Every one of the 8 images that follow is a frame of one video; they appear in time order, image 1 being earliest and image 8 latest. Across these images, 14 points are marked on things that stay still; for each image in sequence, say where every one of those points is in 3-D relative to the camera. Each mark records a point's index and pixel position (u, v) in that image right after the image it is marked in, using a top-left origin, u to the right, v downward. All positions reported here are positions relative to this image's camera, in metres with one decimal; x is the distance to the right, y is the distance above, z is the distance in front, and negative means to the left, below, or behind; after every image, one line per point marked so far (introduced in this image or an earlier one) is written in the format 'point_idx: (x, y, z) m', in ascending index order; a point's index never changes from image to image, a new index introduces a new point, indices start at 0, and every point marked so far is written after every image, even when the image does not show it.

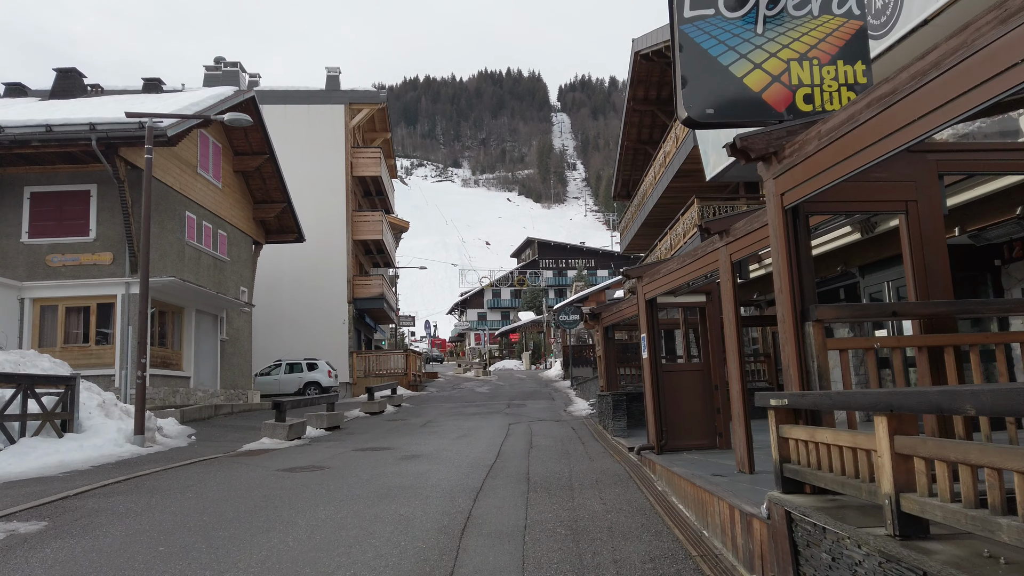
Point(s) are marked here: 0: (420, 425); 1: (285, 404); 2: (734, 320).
0: (-2.2, -3.2, +18.1) m
1: (-4.2, -2.2, +14.1) m
2: (+2.0, -0.3, +6.9) m
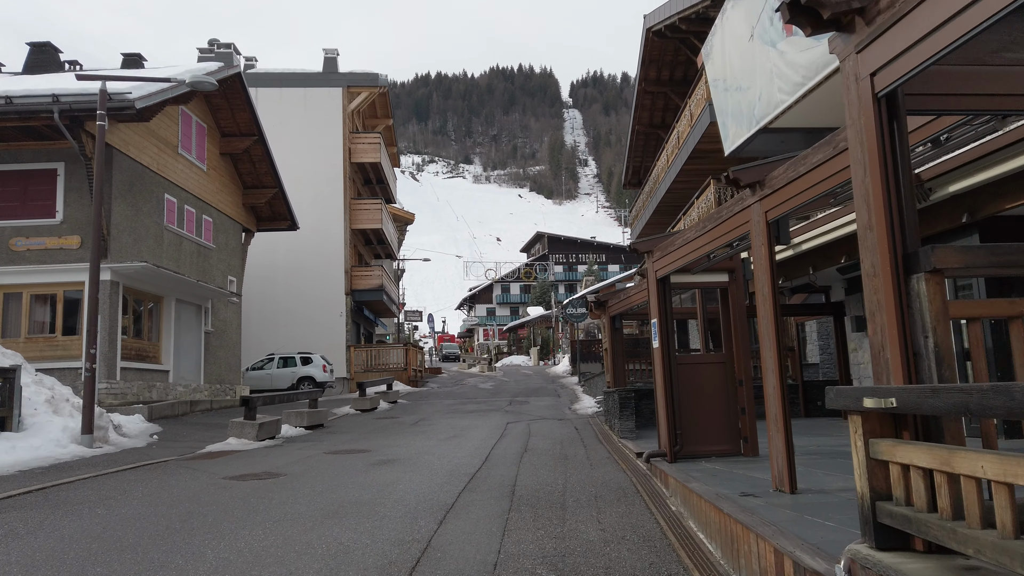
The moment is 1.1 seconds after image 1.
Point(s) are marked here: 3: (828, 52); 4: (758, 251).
0: (-2.2, -2.9, +16.7) m
1: (-4.3, -1.9, +12.8) m
2: (+1.8, -0.1, +5.4) m
3: (+4.3, +3.2, +10.4) m
4: (+1.8, +0.3, +5.6) m
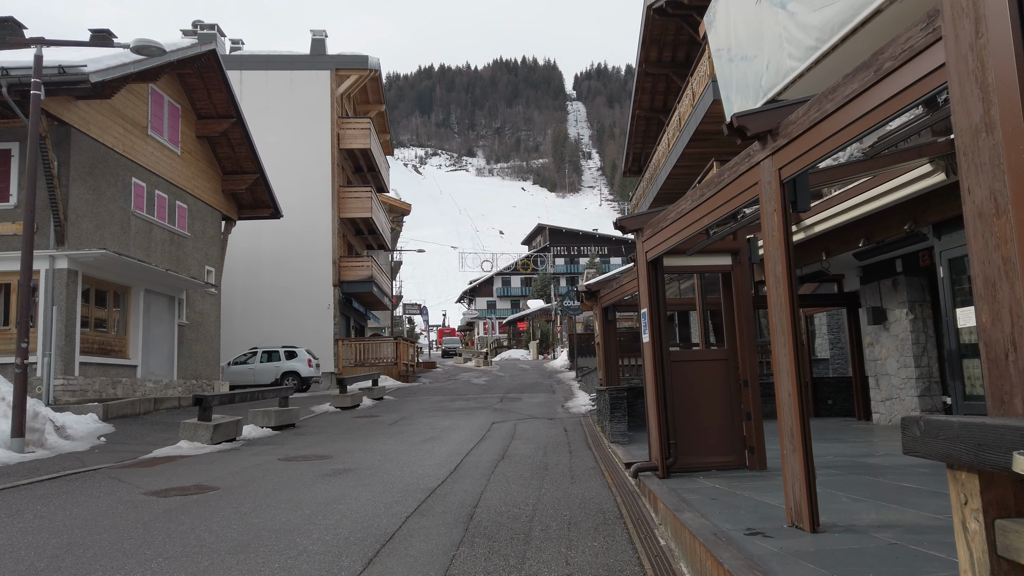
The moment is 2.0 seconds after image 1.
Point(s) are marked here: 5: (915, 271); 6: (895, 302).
0: (-2.5, -2.7, +15.5) m
1: (-4.6, -1.7, +11.6) m
2: (+1.5, +0.1, +4.2) m
3: (+4.0, +3.4, +9.2) m
4: (+1.5, +0.4, +4.4) m
5: (+5.8, +0.2, +11.0) m
6: (+5.6, -0.2, +11.3) m
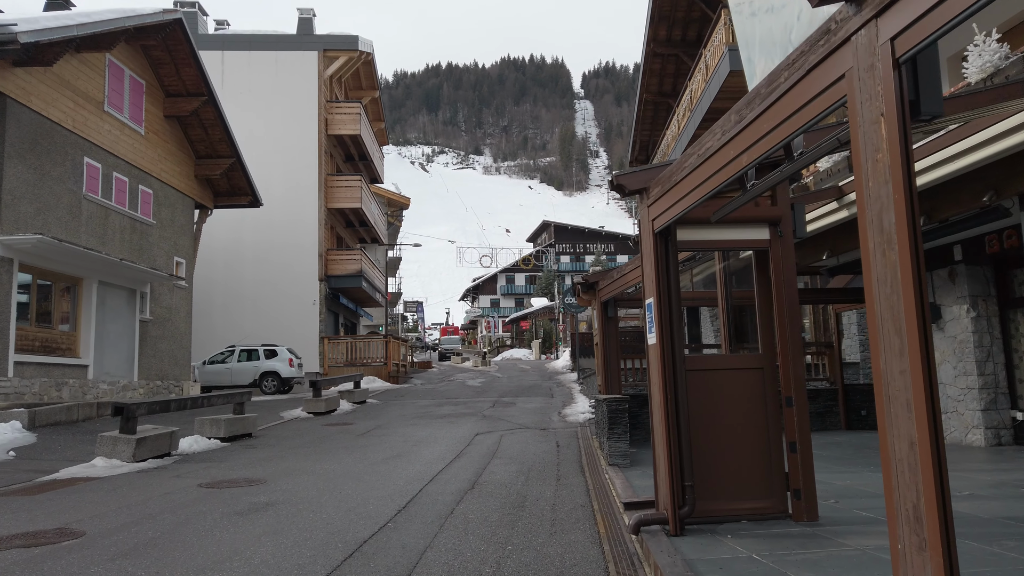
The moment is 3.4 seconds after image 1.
0: (-2.7, -2.6, +13.7) m
1: (-4.8, -1.6, +9.8) m
2: (+1.2, +0.2, +2.3) m
3: (+3.8, +3.5, +7.3) m
4: (+1.2, +0.5, +2.5) m
5: (+5.5, +0.3, +9.1) m
6: (+5.4, -0.1, +9.4) m
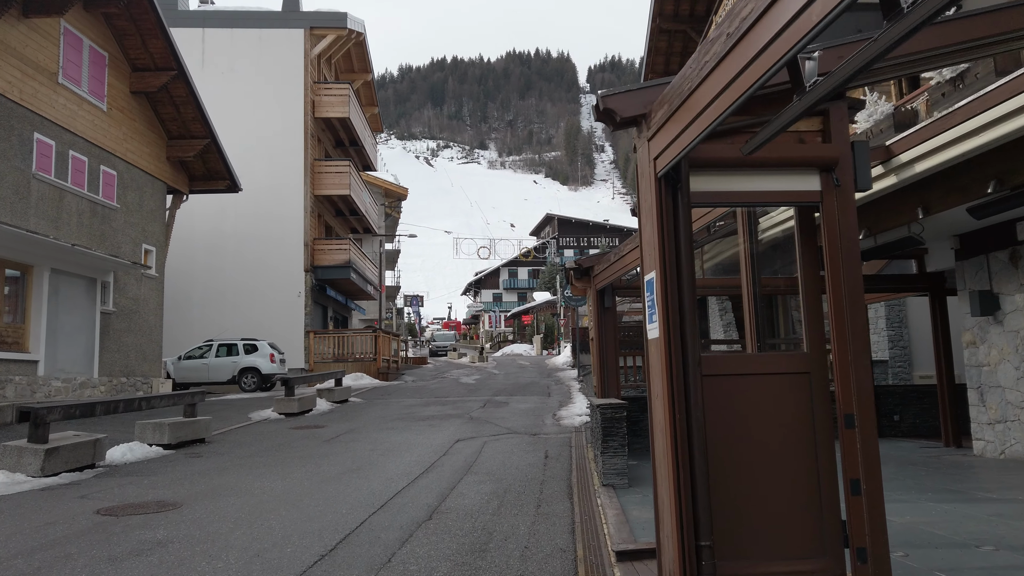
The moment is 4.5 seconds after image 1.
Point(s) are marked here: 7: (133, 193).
0: (-2.9, -2.4, +12.3) m
1: (-5.1, -1.4, +8.4) m
2: (+0.9, +0.3, +0.8) m
3: (+3.5, +3.6, +5.8) m
4: (+0.9, +0.6, +1.0) m
5: (+5.3, +0.5, +7.5) m
6: (+5.2, 0.0, +7.9) m
7: (-9.2, +2.3, +18.7) m
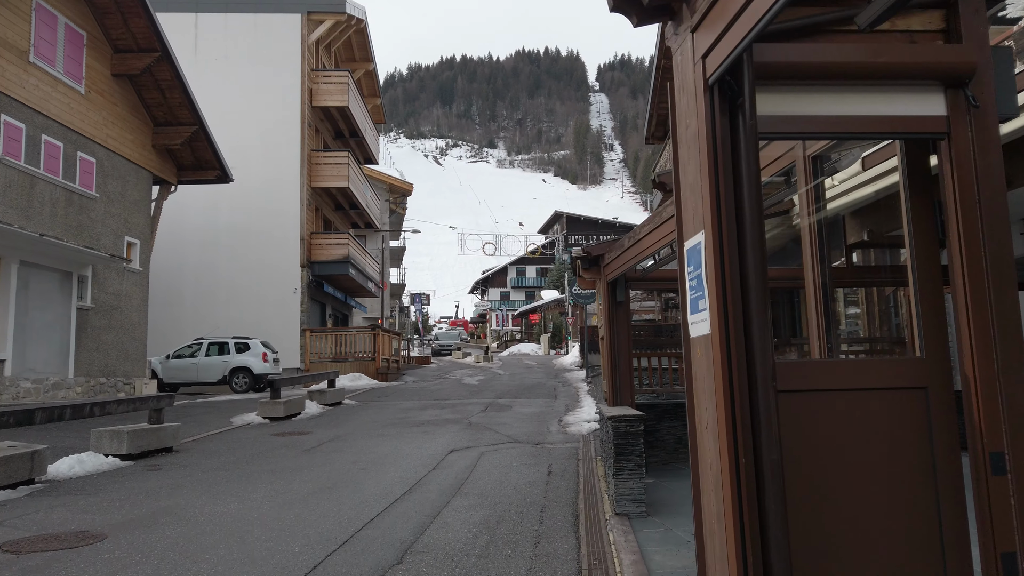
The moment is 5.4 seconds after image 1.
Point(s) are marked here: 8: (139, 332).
0: (-2.9, -2.3, +11.1) m
1: (-5.1, -1.3, +7.3) m
2: (+0.8, +0.4, -0.3) m
3: (+3.5, +3.7, +4.6) m
4: (+0.8, +0.7, -0.1) m
5: (+5.2, +0.6, +6.3) m
6: (+5.1, +0.1, +6.6) m
7: (-9.1, +2.4, +17.6) m
8: (-9.0, -1.1, +18.5) m
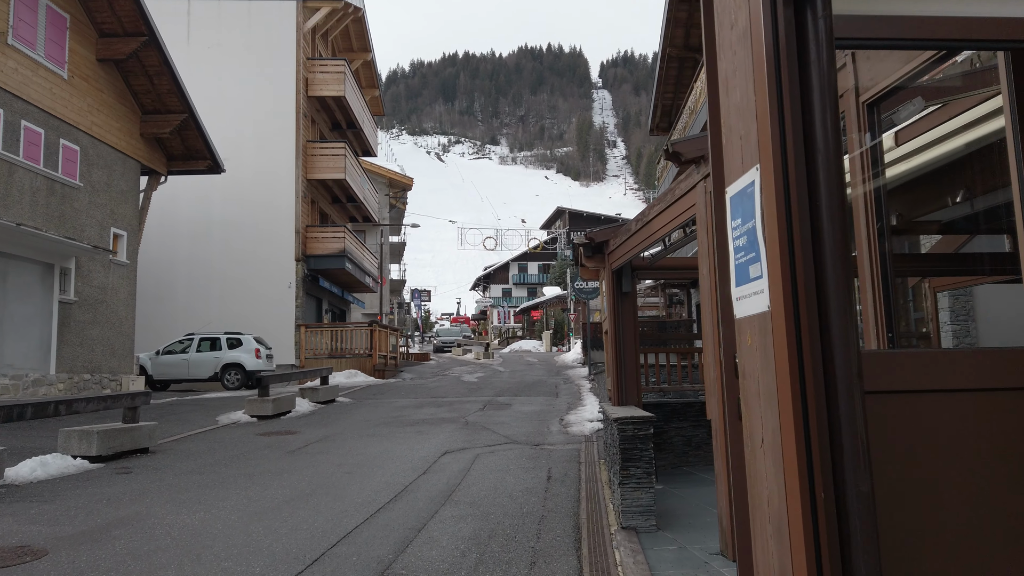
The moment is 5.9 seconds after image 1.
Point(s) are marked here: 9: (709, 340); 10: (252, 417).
0: (-2.9, -2.2, +10.5) m
1: (-5.1, -1.2, +6.6) m
2: (+0.7, +0.4, -1.0) m
3: (+3.4, +3.8, +3.9) m
4: (+0.7, +0.8, -0.8) m
5: (+5.2, +0.7, +5.7) m
6: (+5.1, +0.2, +6.0) m
7: (-9.1, +2.6, +17.0) m
8: (-9.0, -0.9, +17.9) m
9: (+1.2, -0.3, +4.7) m
10: (-4.6, -2.3, +13.5) m
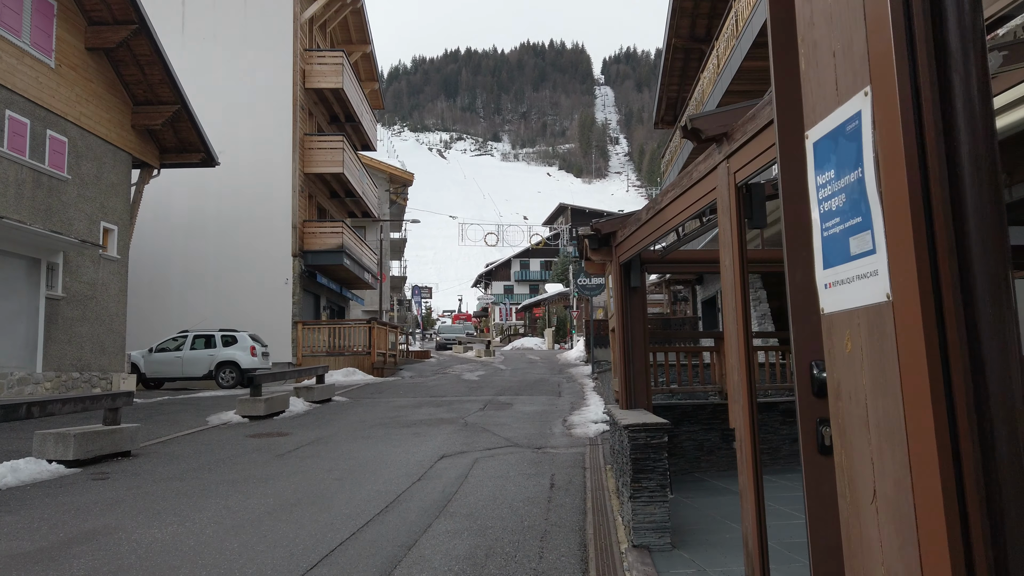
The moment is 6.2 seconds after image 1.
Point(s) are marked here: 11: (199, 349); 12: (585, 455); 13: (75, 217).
0: (-2.9, -2.1, +10.0) m
1: (-5.1, -1.1, +6.2) m
2: (+0.7, +0.5, -1.5) m
3: (+3.4, +3.8, +3.4) m
4: (+0.7, +0.8, -1.3) m
5: (+5.2, +0.7, +5.1) m
6: (+5.1, +0.3, +5.5) m
7: (-9.1, +2.7, +16.5) m
8: (-9.0, -0.8, +17.4) m
9: (+1.2, -0.3, +4.2) m
10: (-4.5, -2.2, +13.0) m
11: (-8.1, -1.6, +20.0) m
12: (+0.8, -1.9, +8.7) m
13: (-9.1, +1.5, +15.9) m
